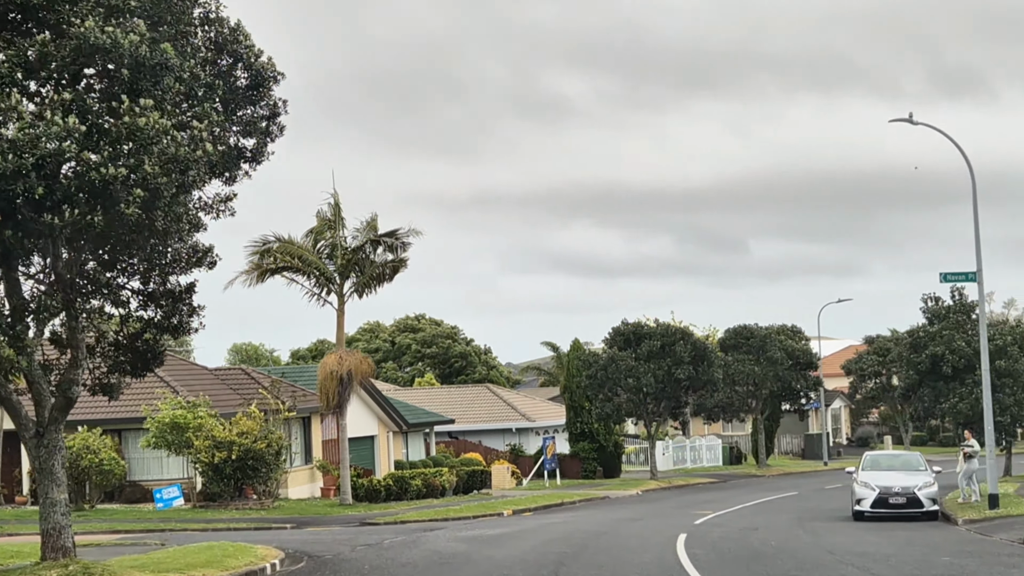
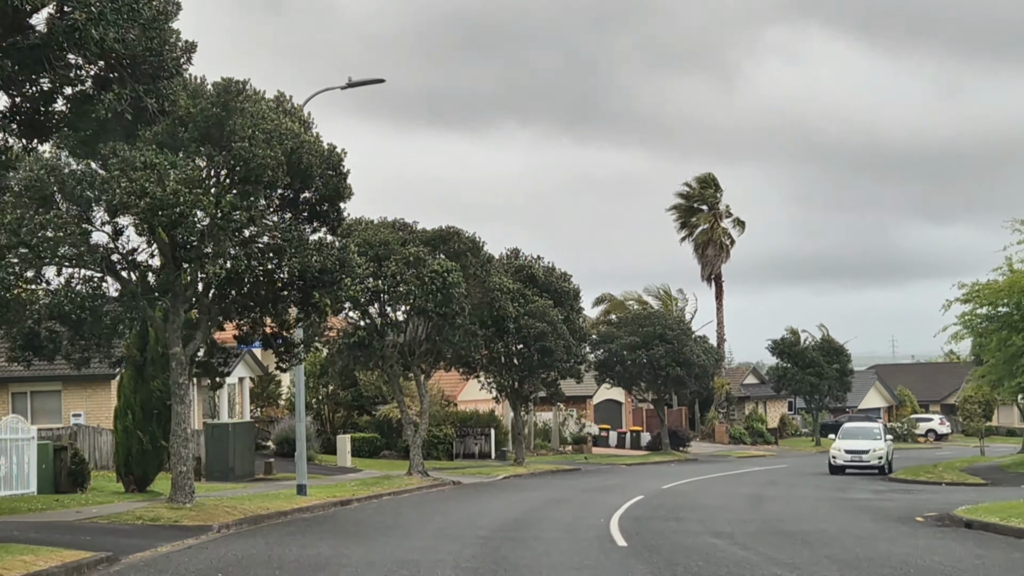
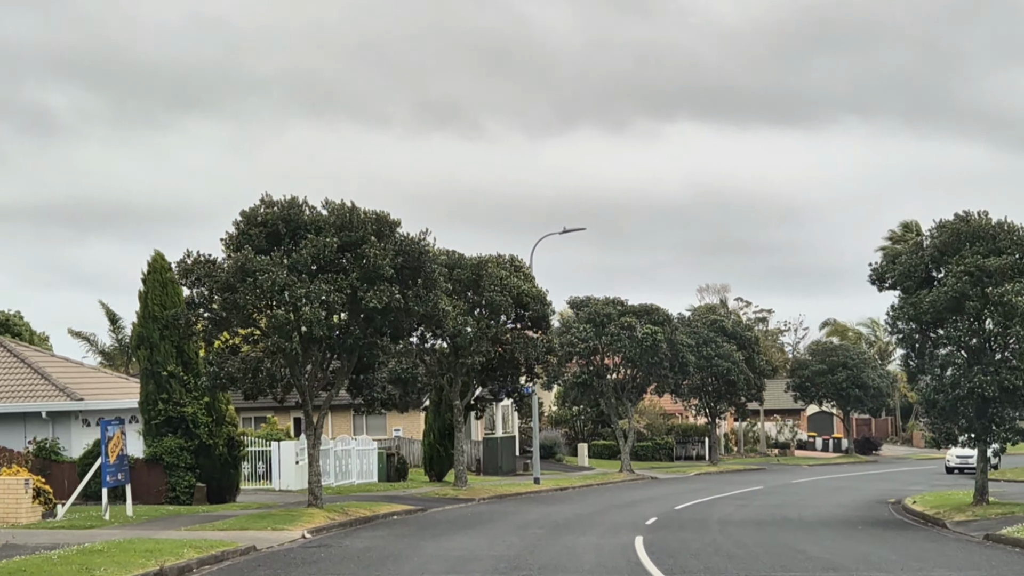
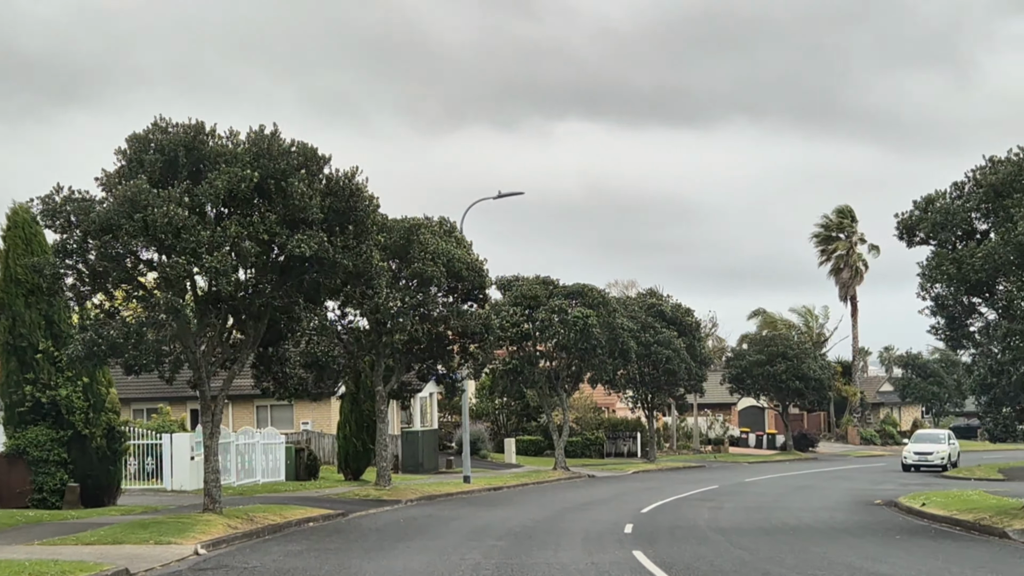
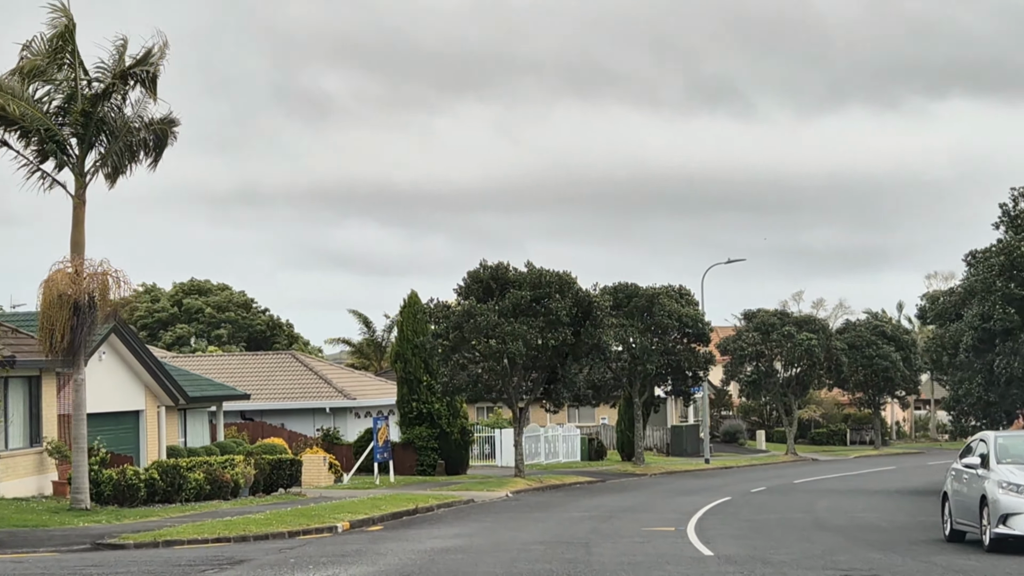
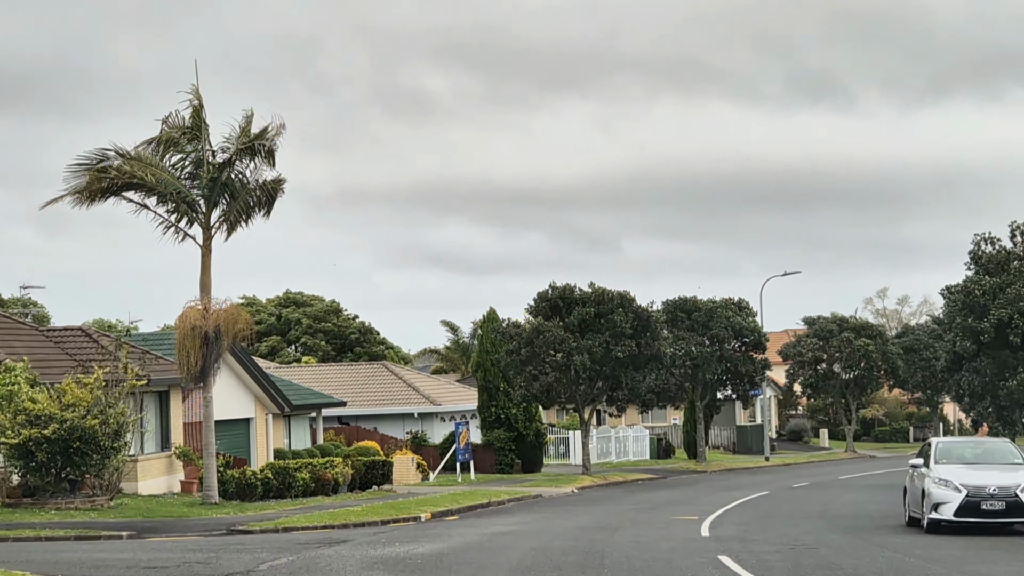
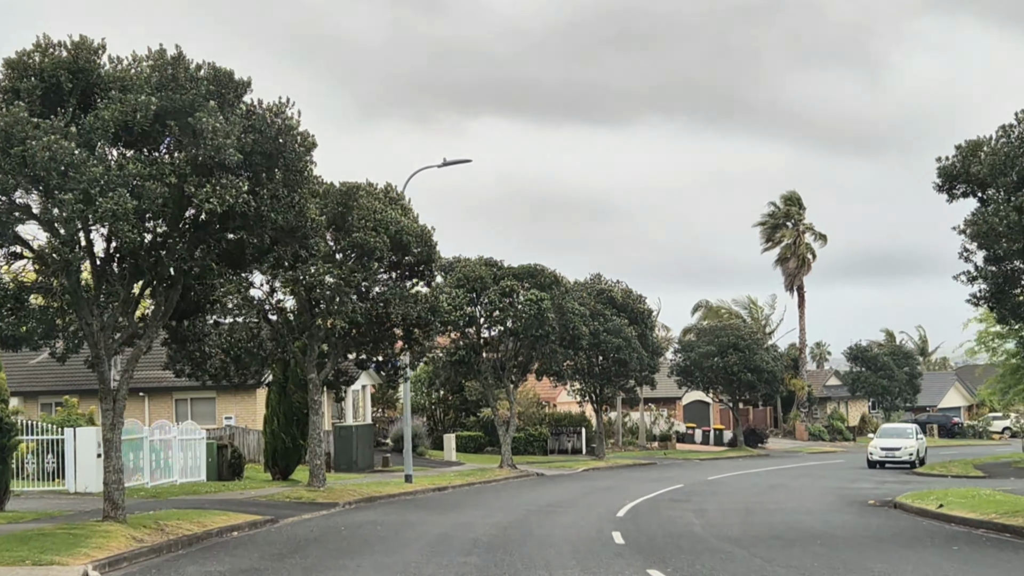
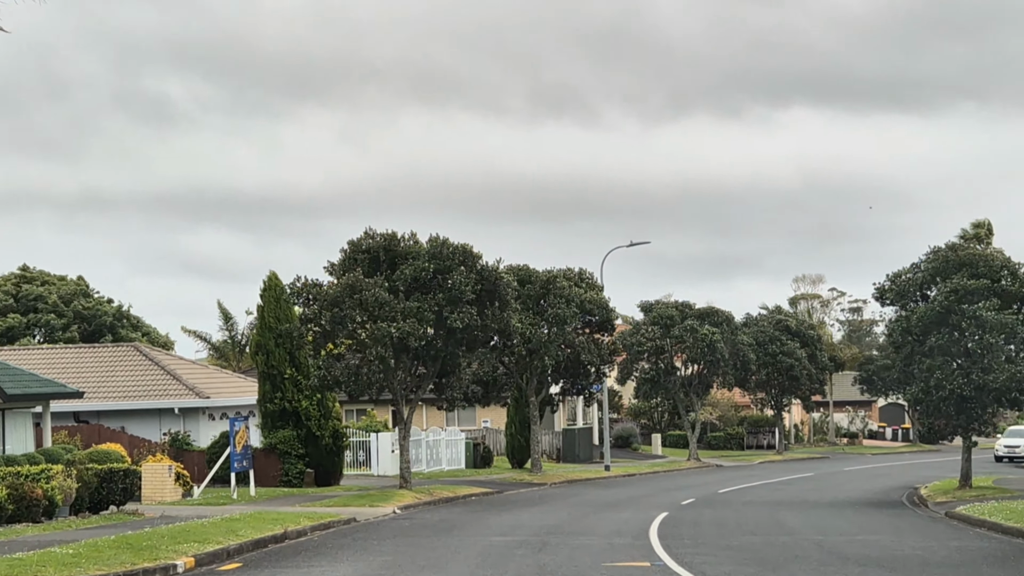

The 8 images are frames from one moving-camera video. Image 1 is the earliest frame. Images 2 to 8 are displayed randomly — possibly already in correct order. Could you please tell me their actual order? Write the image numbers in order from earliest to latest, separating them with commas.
6, 5, 8, 3, 4, 7, 2
